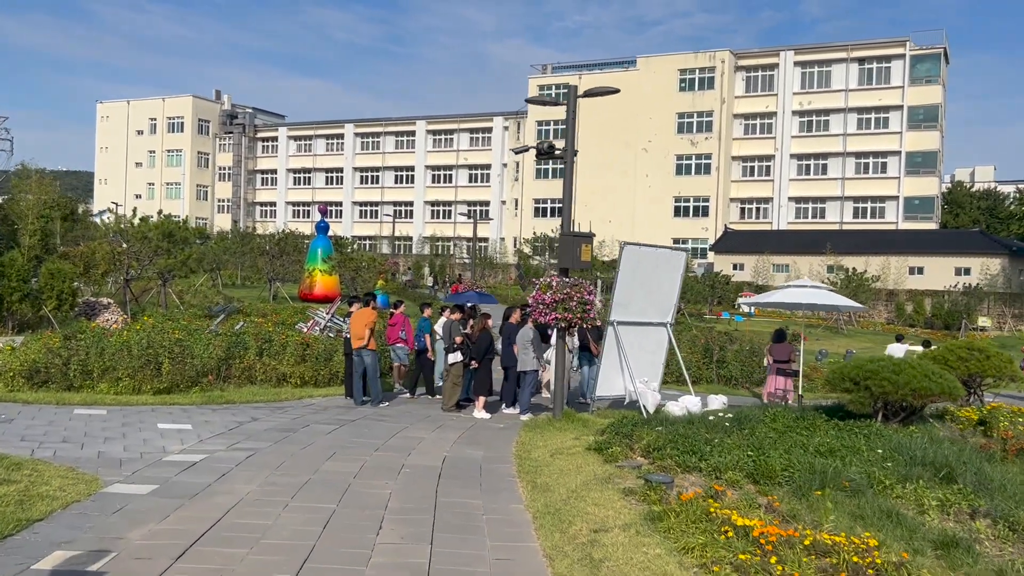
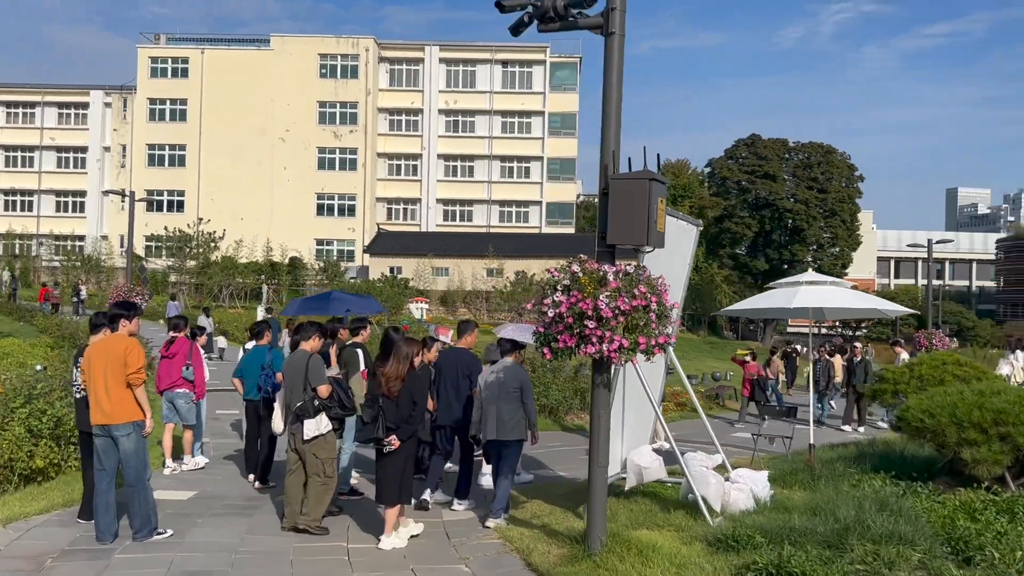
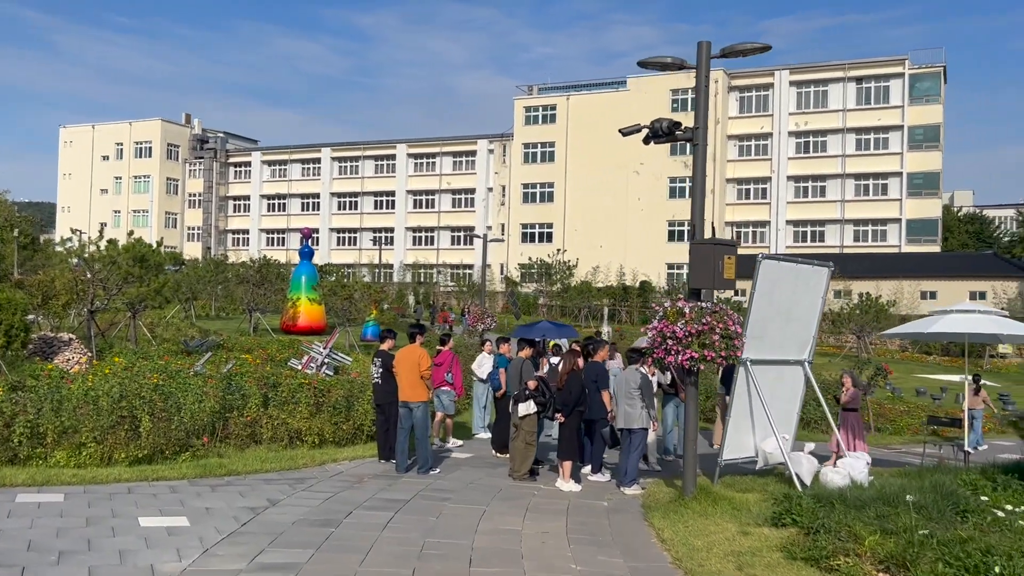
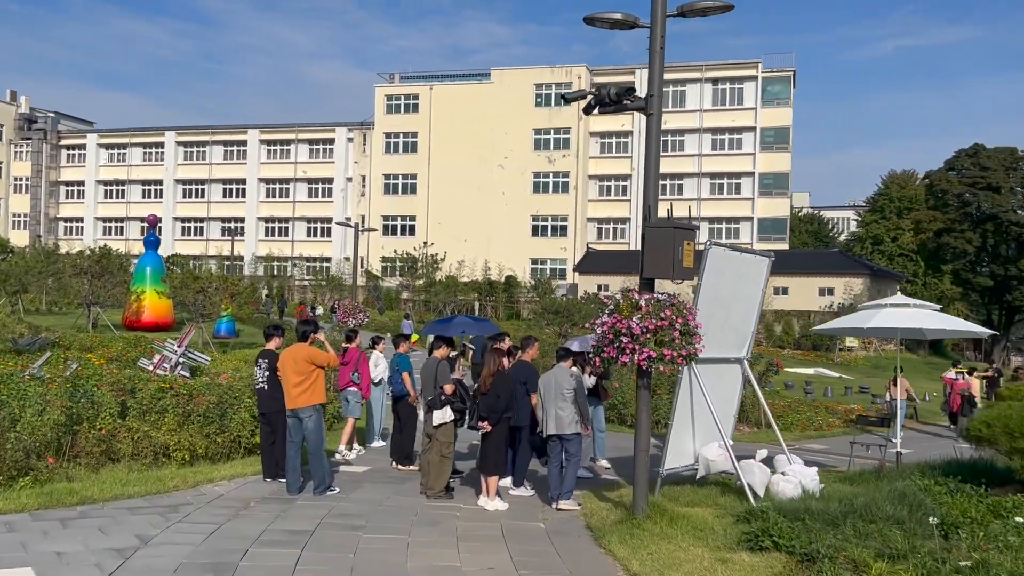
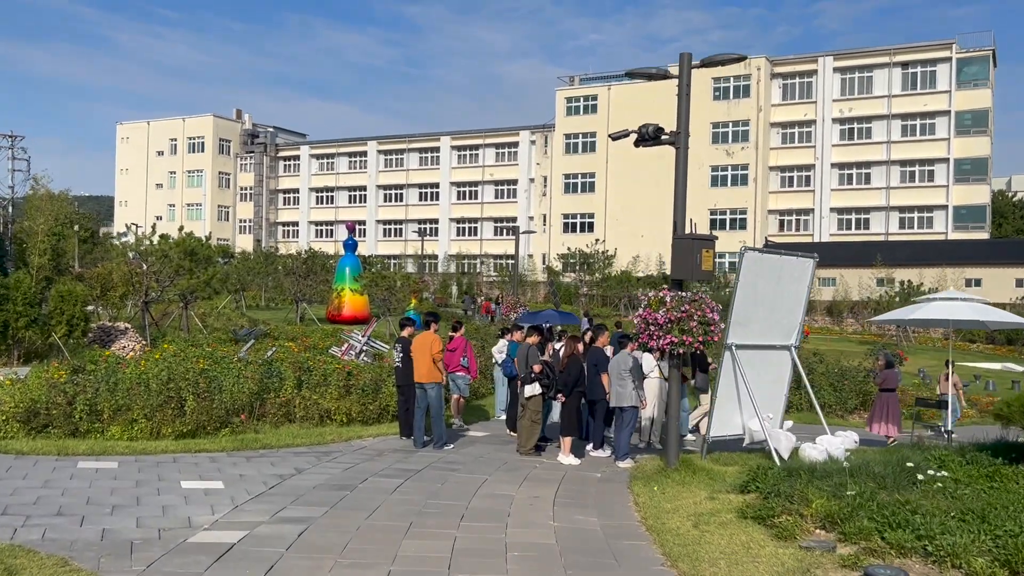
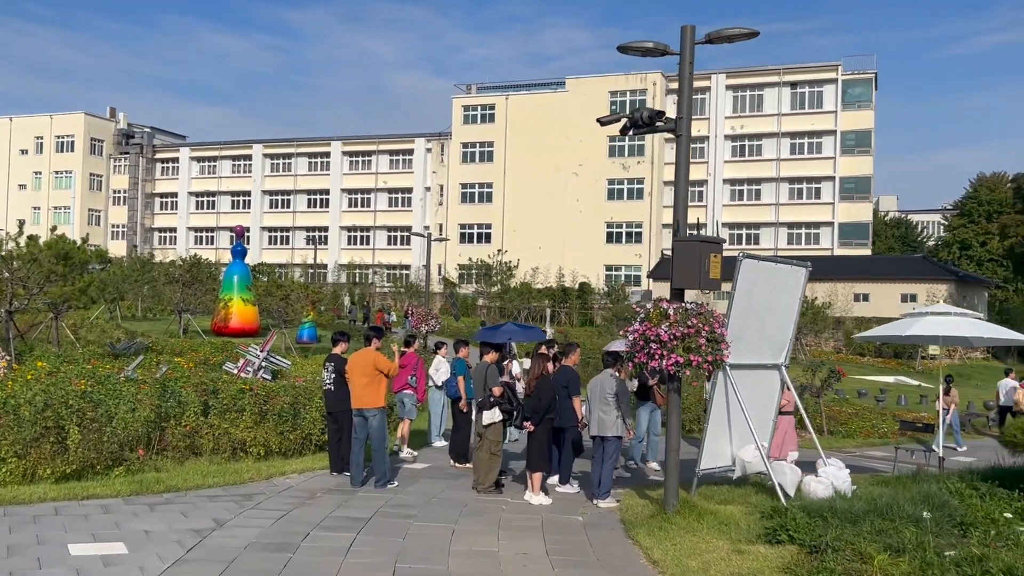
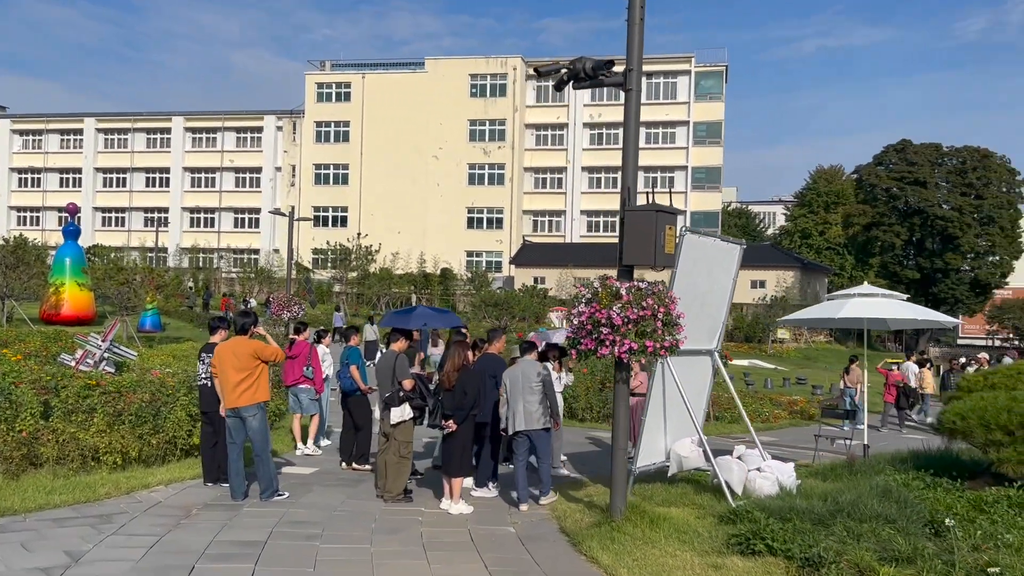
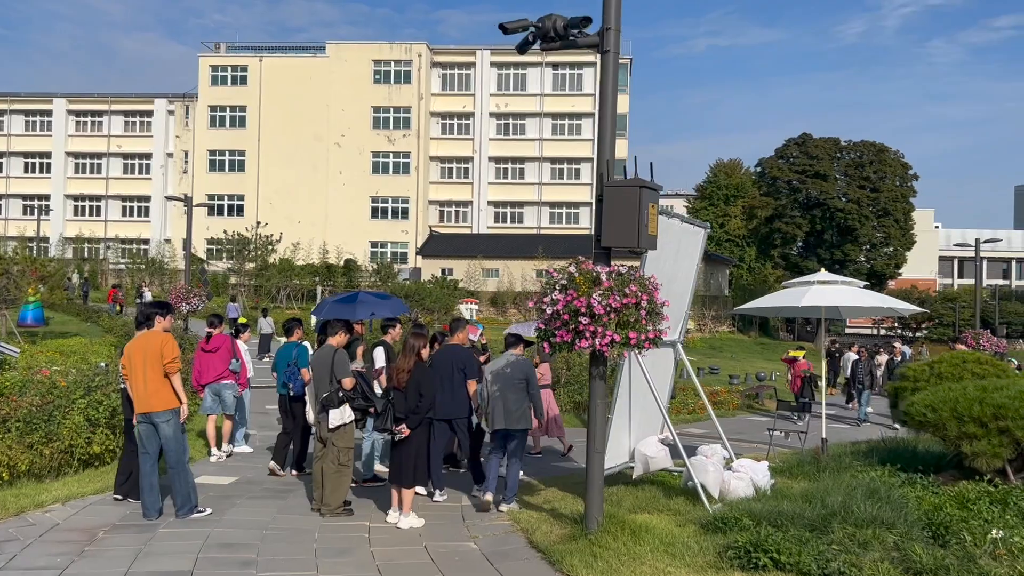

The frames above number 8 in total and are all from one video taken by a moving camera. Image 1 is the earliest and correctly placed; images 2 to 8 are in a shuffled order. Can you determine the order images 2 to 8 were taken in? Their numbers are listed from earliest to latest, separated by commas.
5, 3, 6, 4, 7, 8, 2
